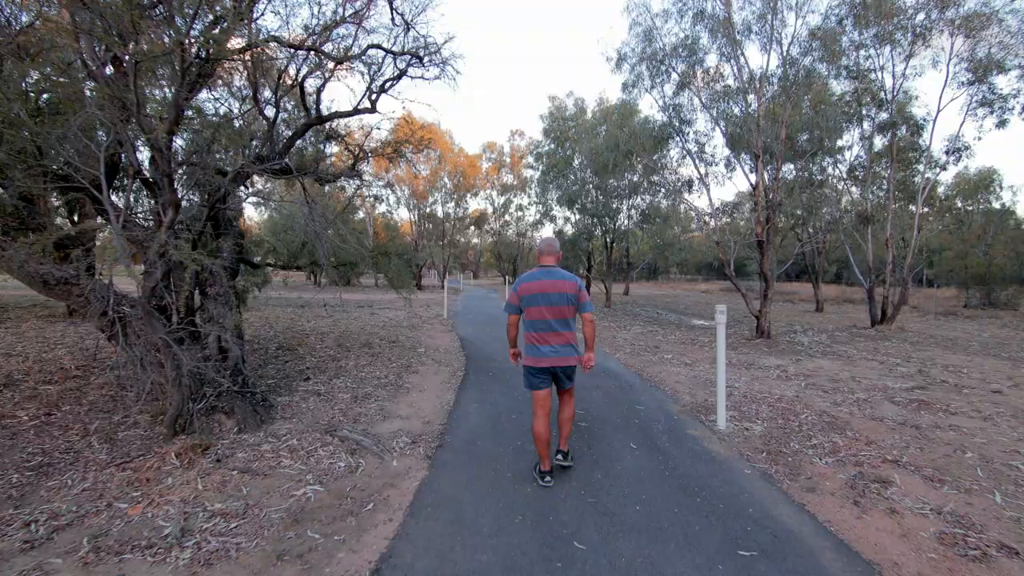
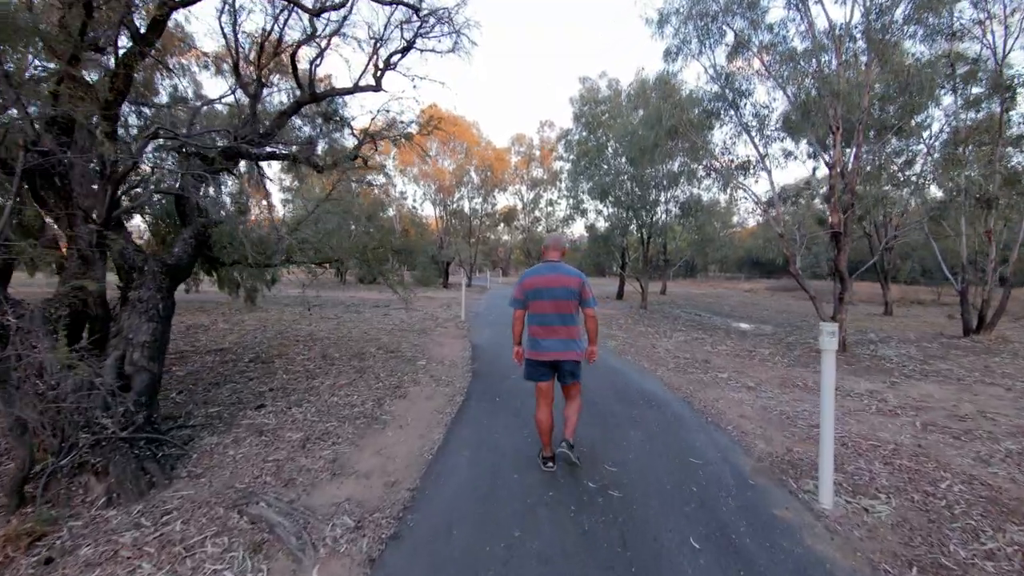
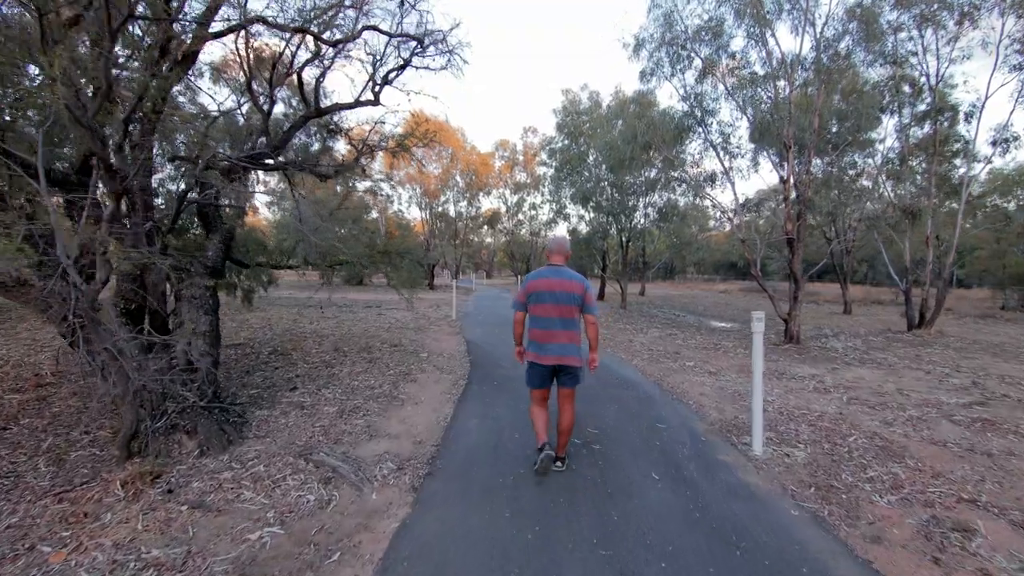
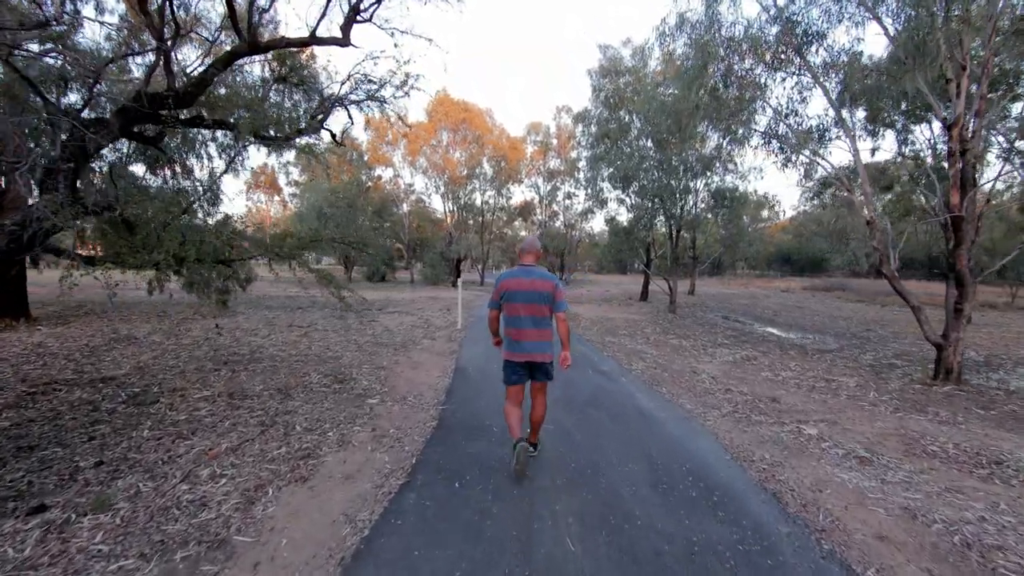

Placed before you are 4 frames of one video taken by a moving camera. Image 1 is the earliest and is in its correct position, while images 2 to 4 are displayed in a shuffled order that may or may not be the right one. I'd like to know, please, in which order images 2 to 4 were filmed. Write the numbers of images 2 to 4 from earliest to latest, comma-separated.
3, 2, 4
